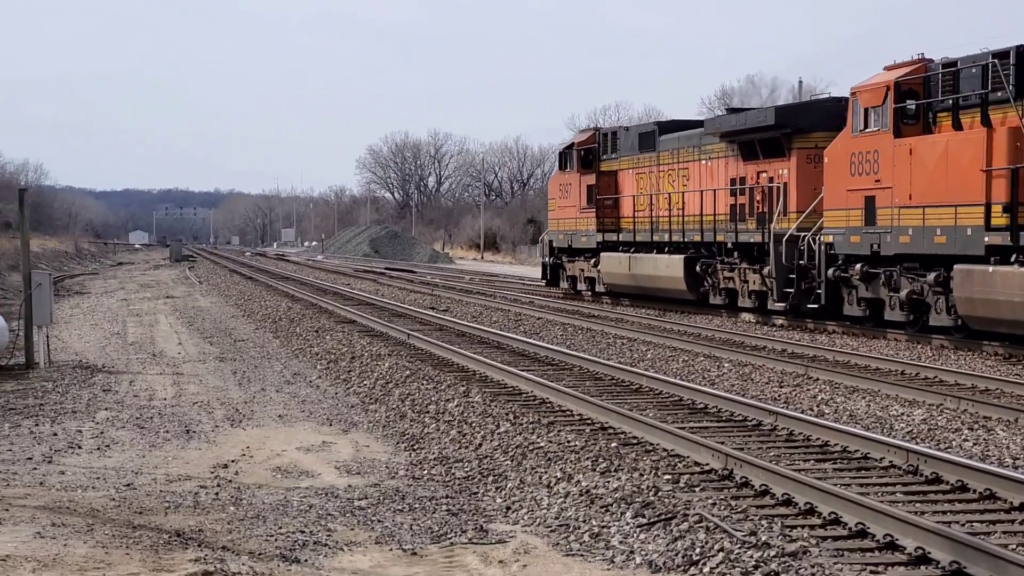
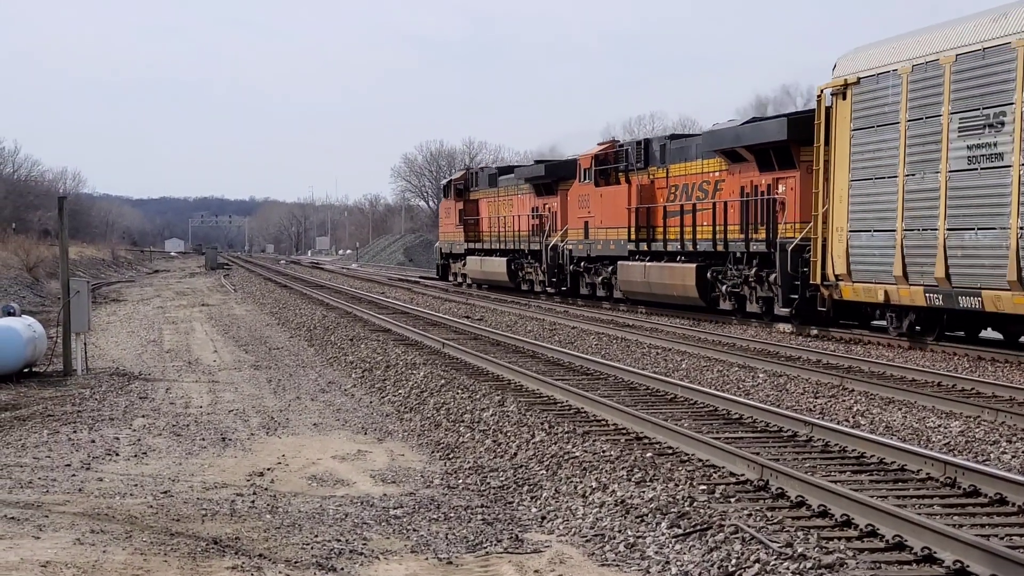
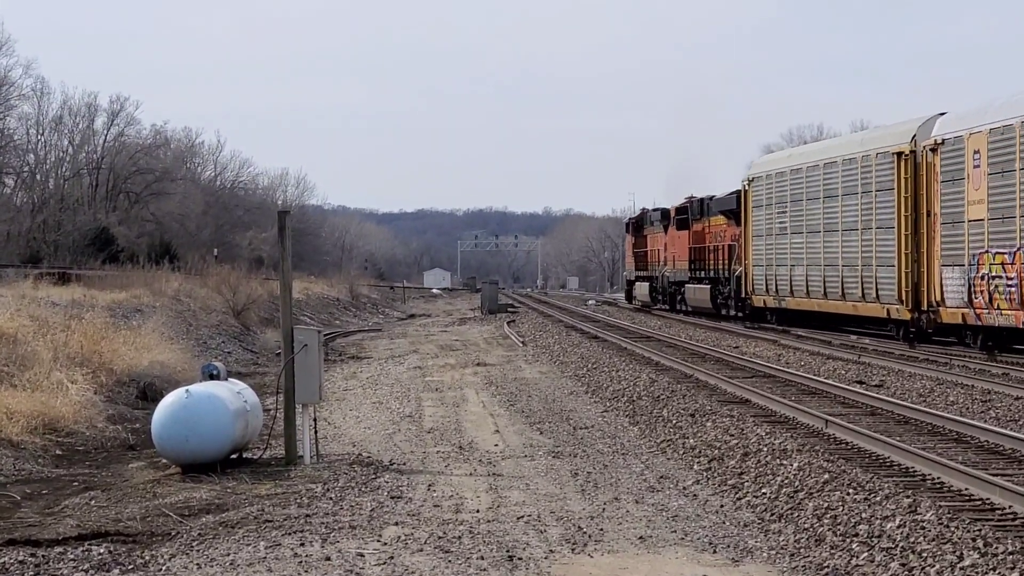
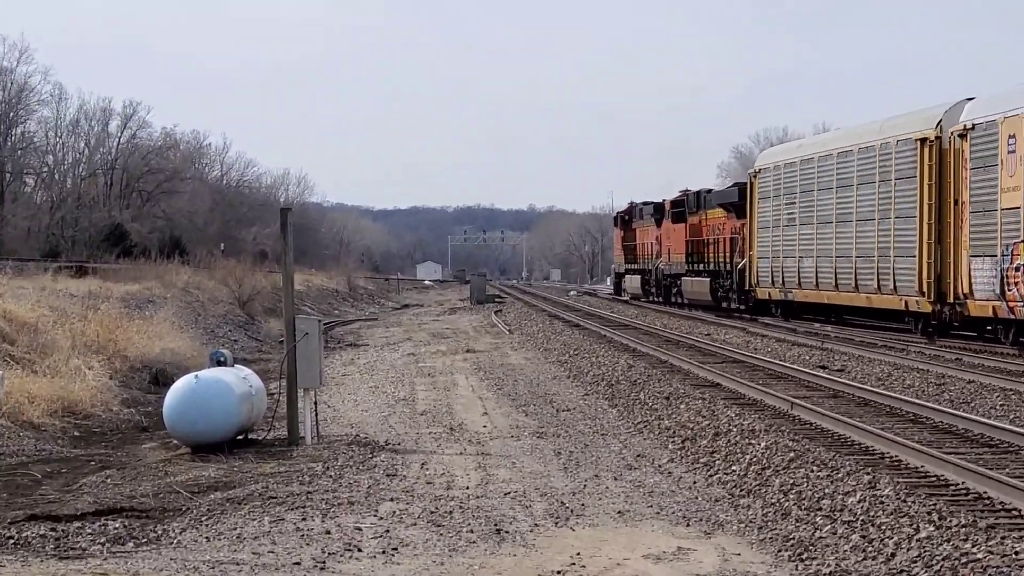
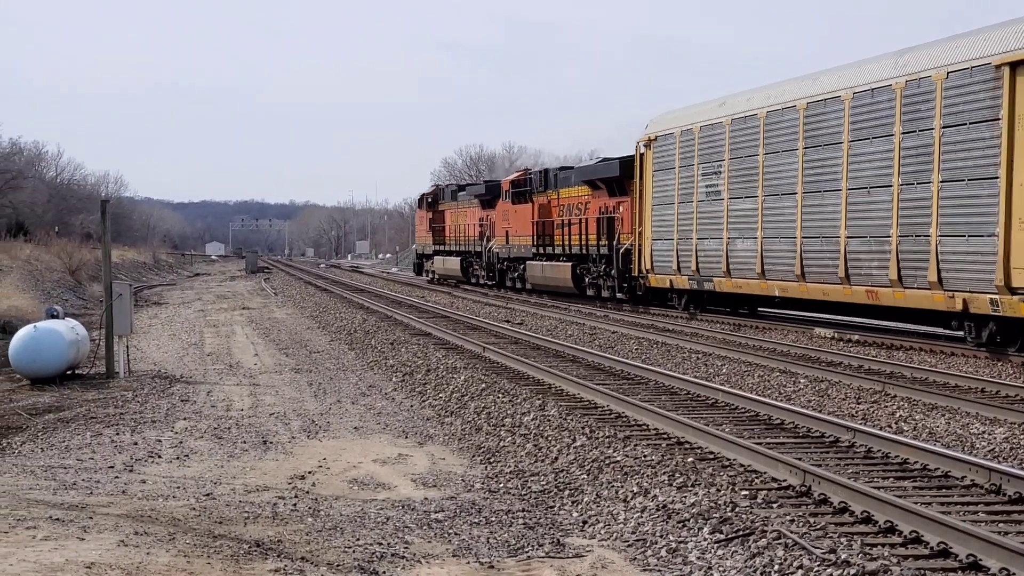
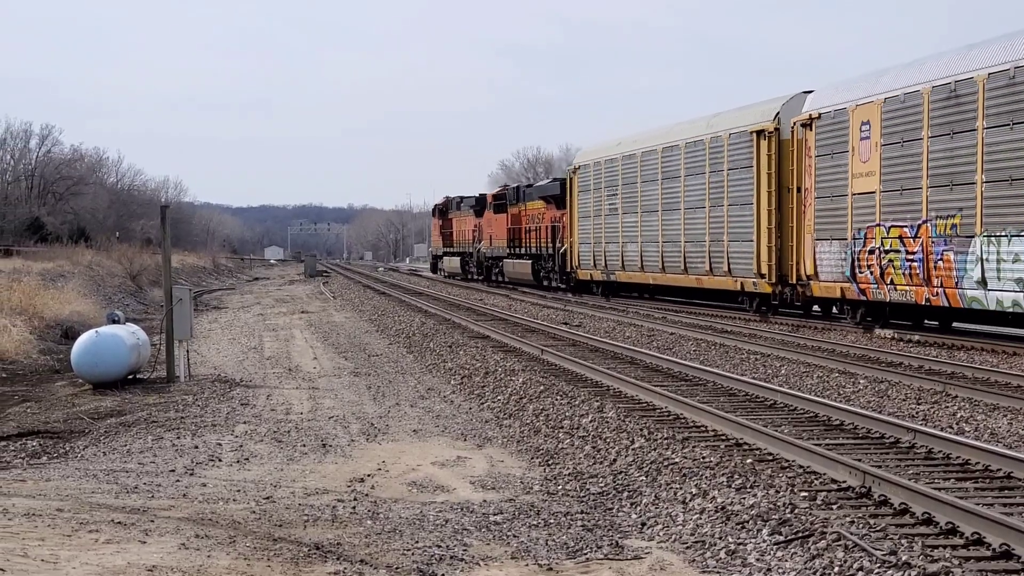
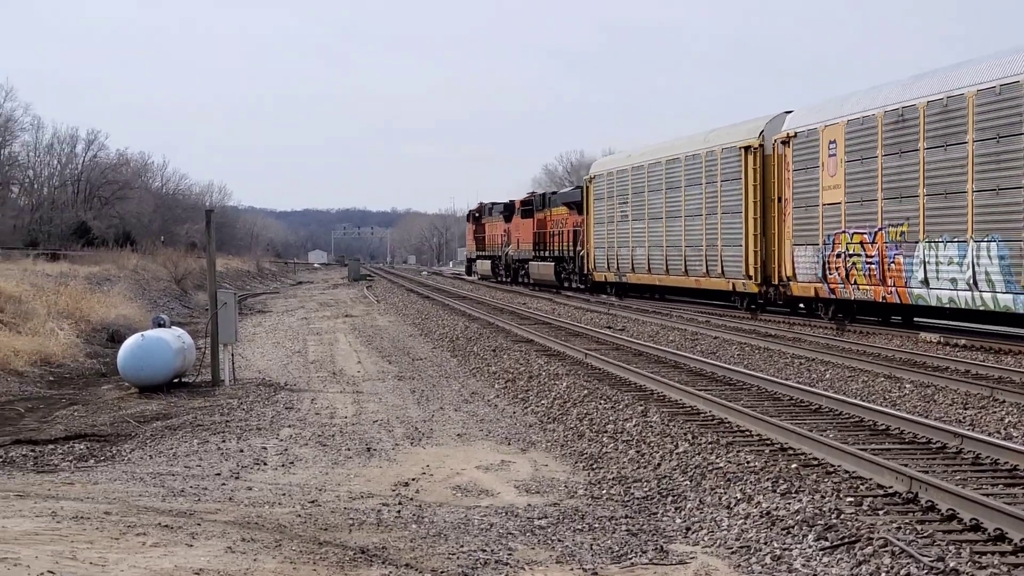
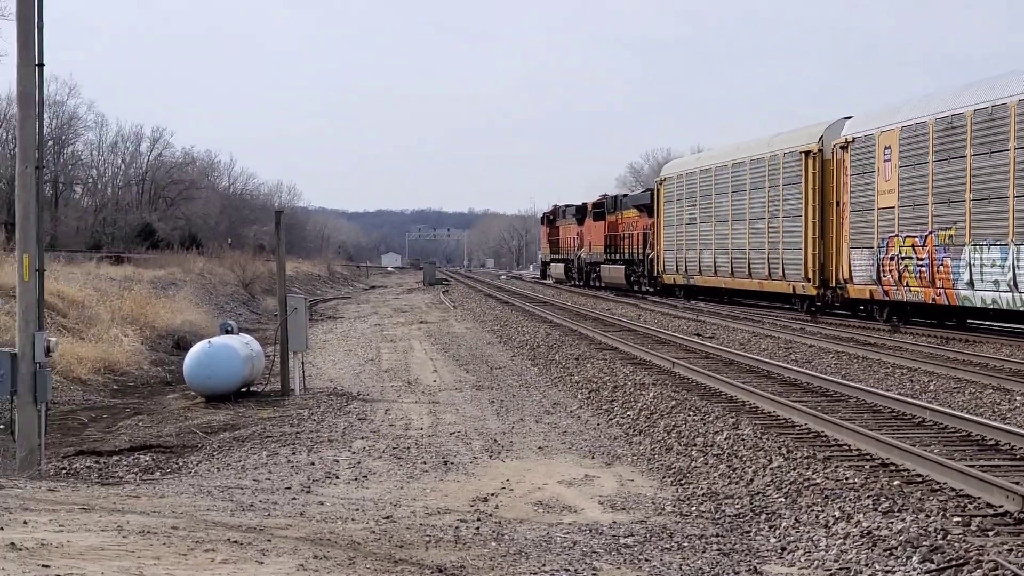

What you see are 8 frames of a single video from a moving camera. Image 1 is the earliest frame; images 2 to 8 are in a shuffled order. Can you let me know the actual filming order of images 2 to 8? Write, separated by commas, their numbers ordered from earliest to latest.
2, 5, 6, 7, 8, 4, 3
